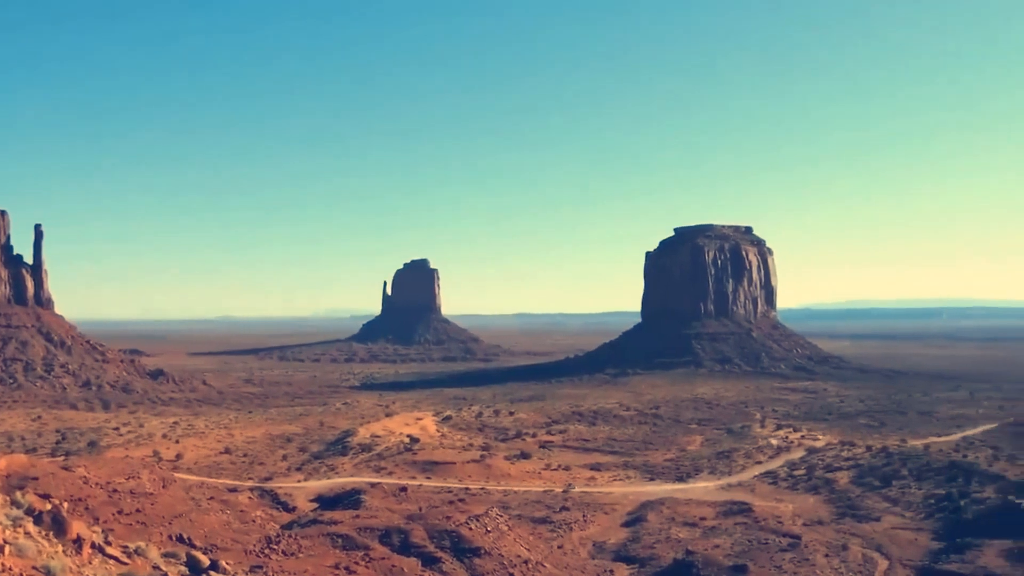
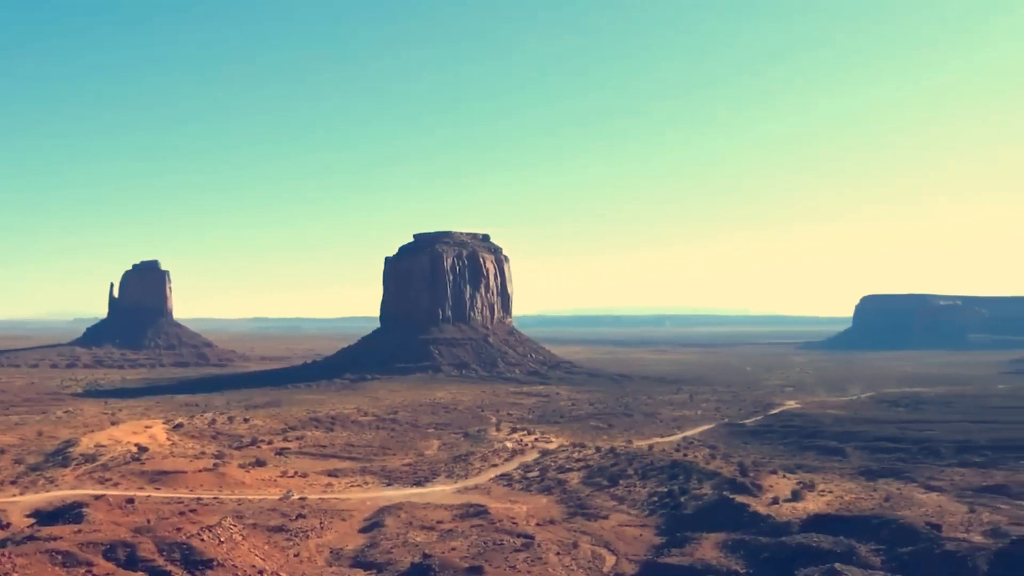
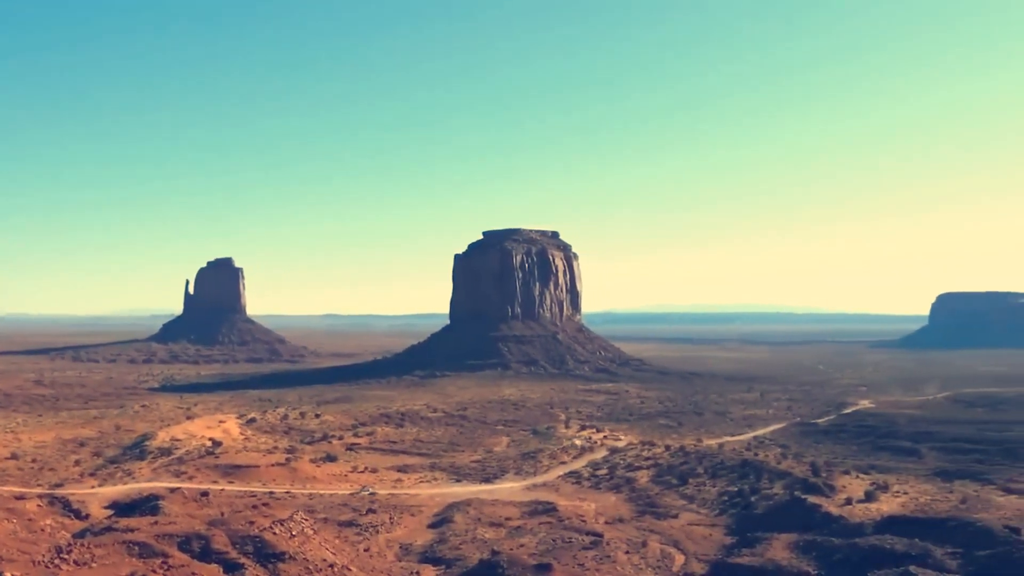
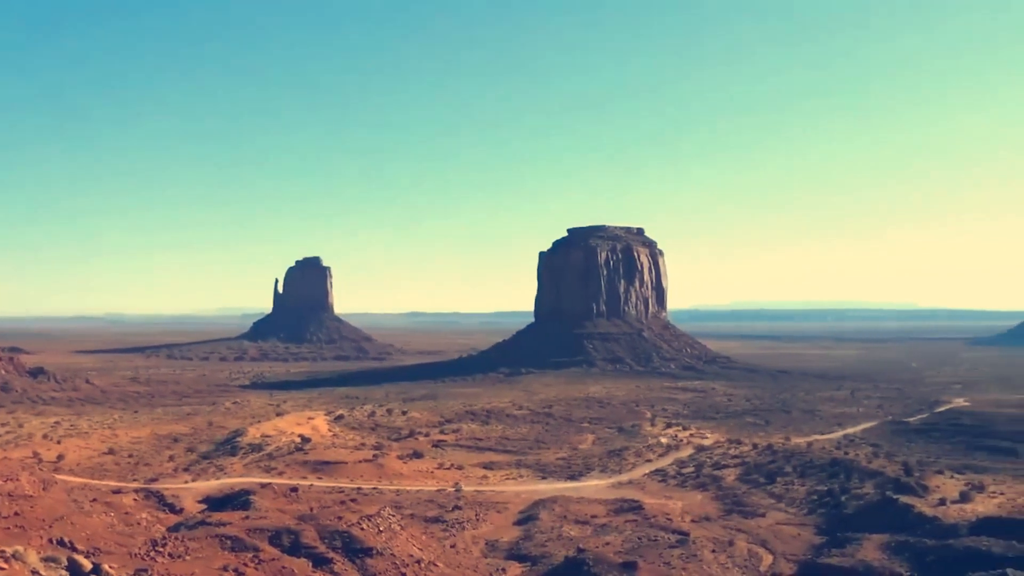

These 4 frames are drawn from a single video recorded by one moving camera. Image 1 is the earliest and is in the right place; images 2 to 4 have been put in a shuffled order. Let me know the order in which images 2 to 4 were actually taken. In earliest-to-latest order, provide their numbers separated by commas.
4, 3, 2
